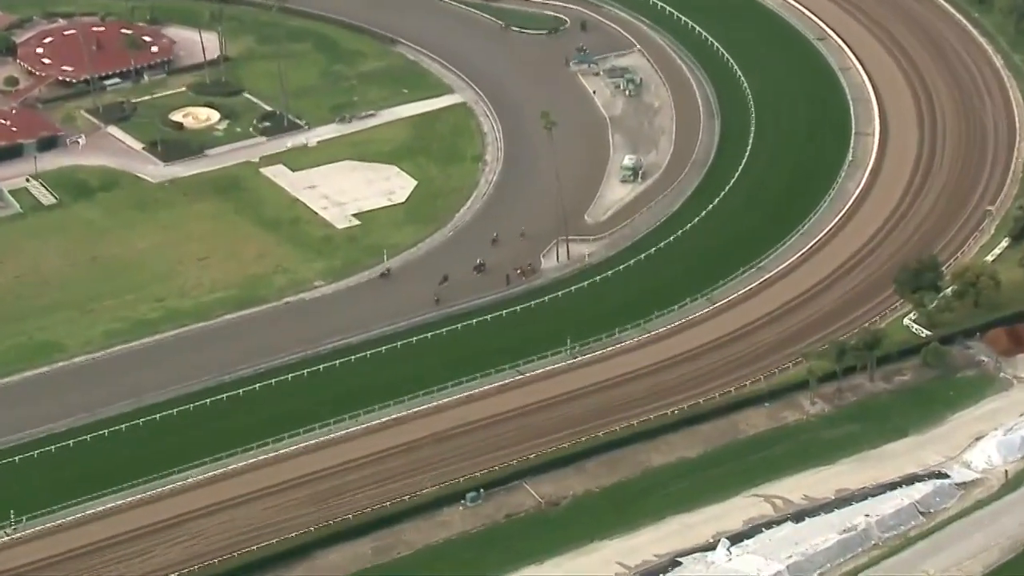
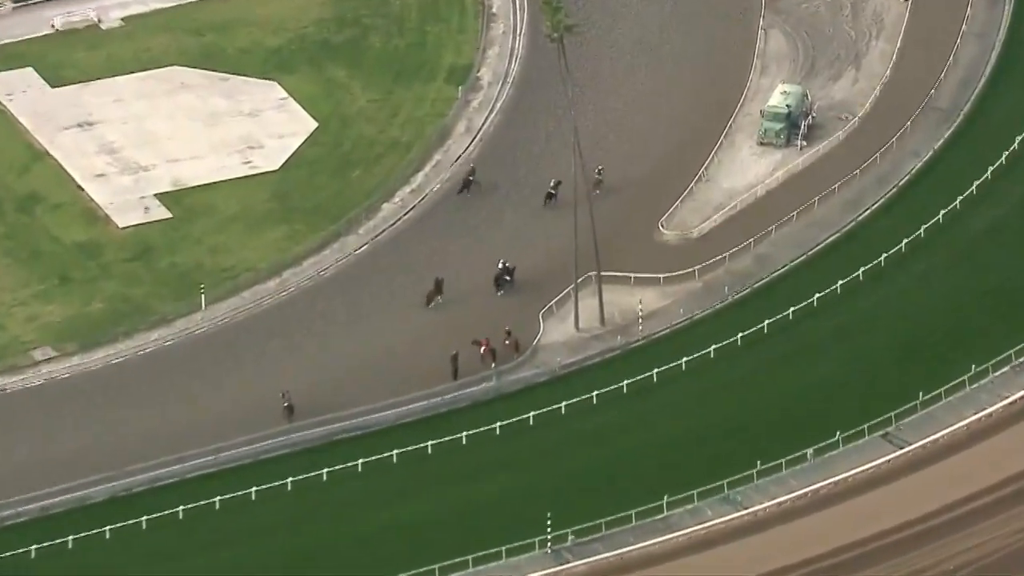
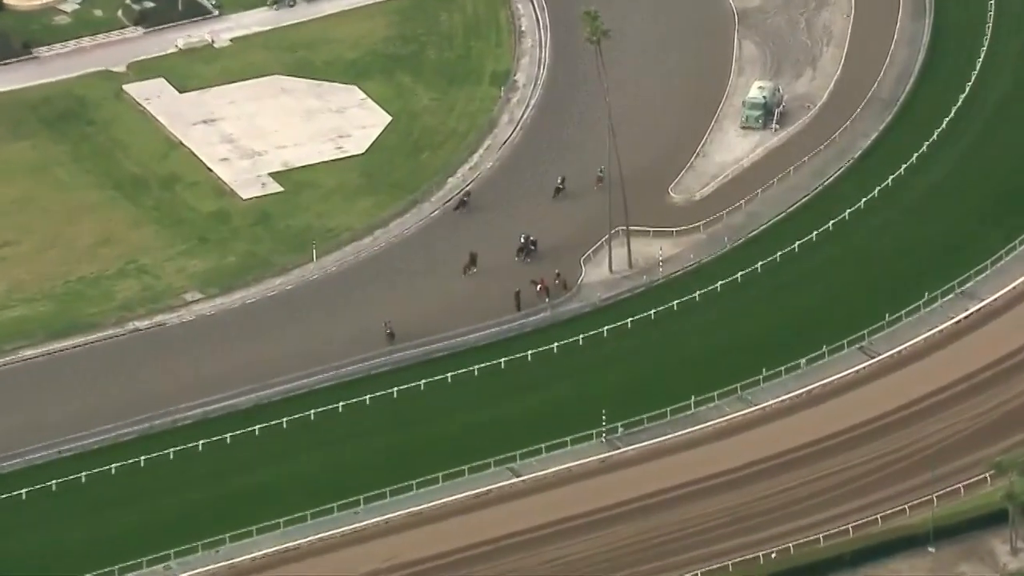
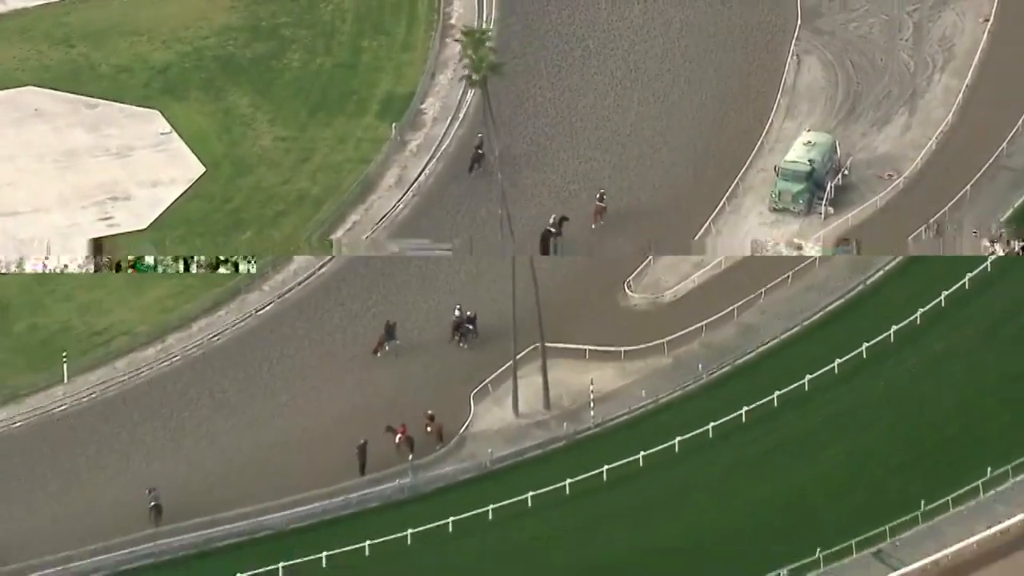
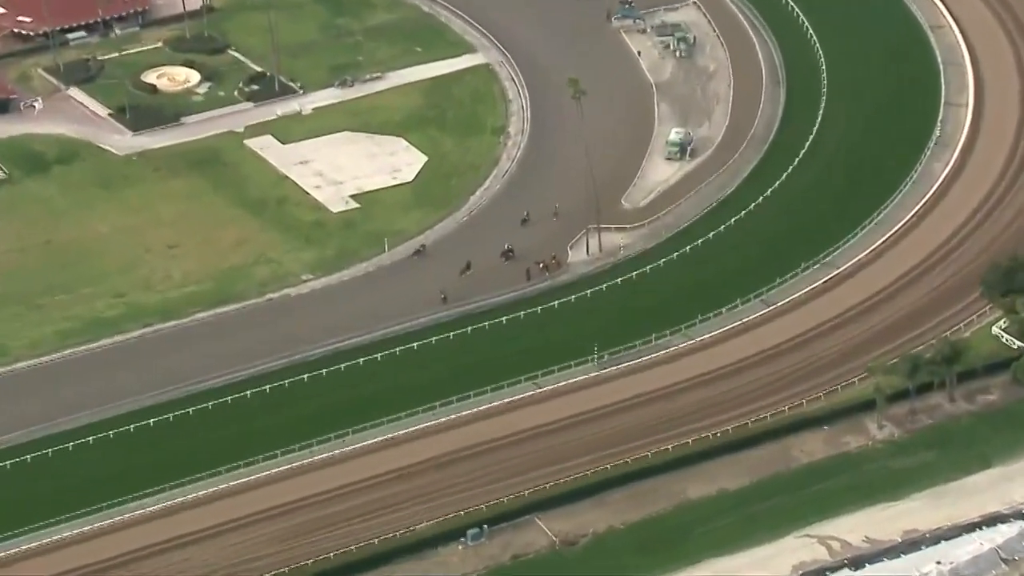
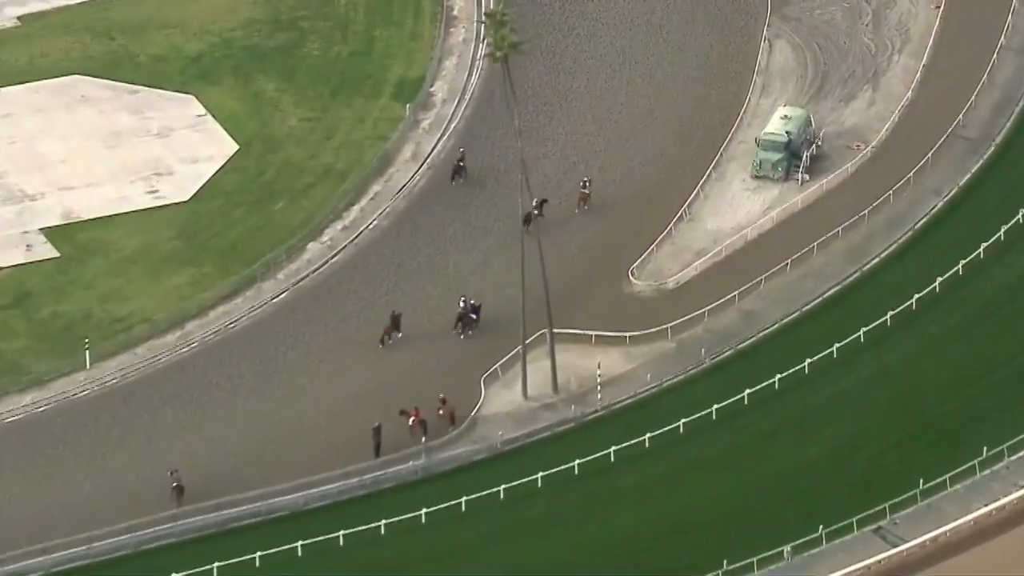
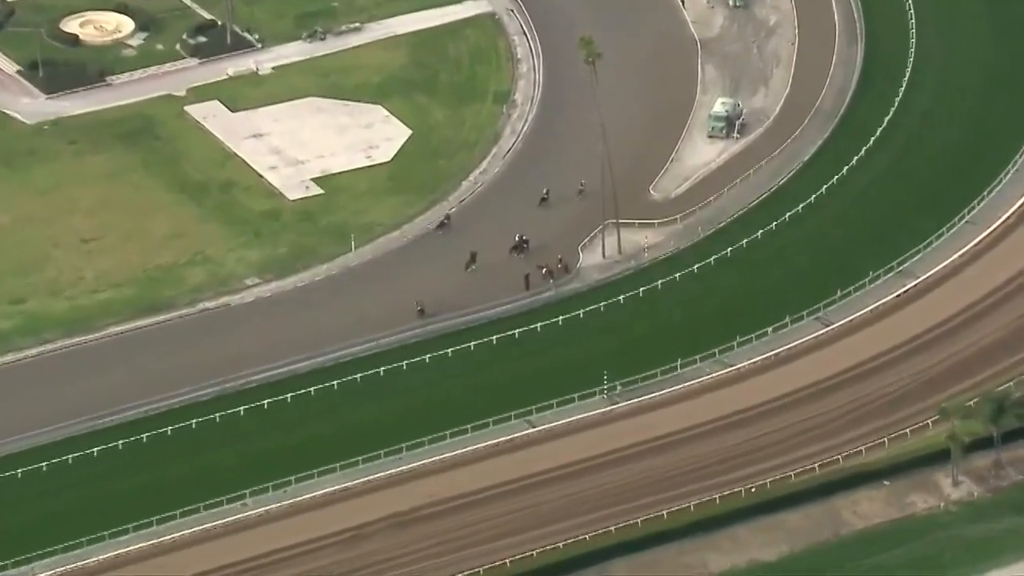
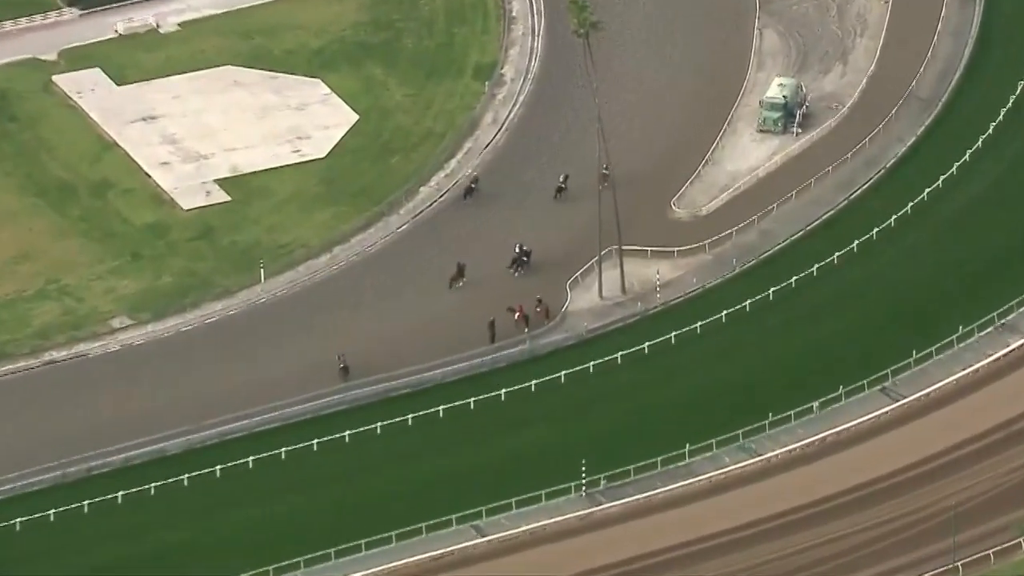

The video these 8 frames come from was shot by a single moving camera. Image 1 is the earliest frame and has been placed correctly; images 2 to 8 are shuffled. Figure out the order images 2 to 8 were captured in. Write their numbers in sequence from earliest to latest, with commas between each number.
5, 7, 3, 8, 2, 6, 4
